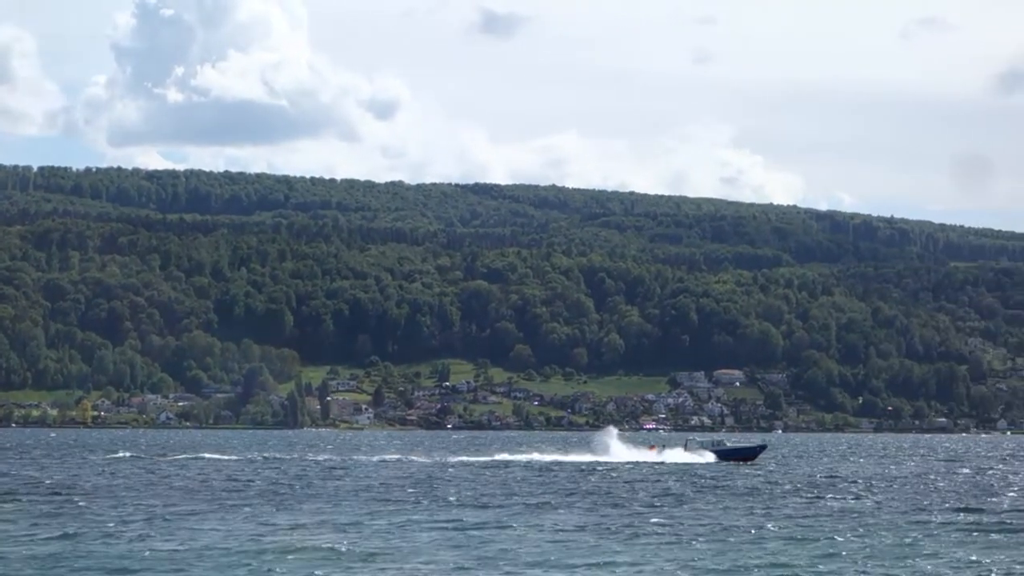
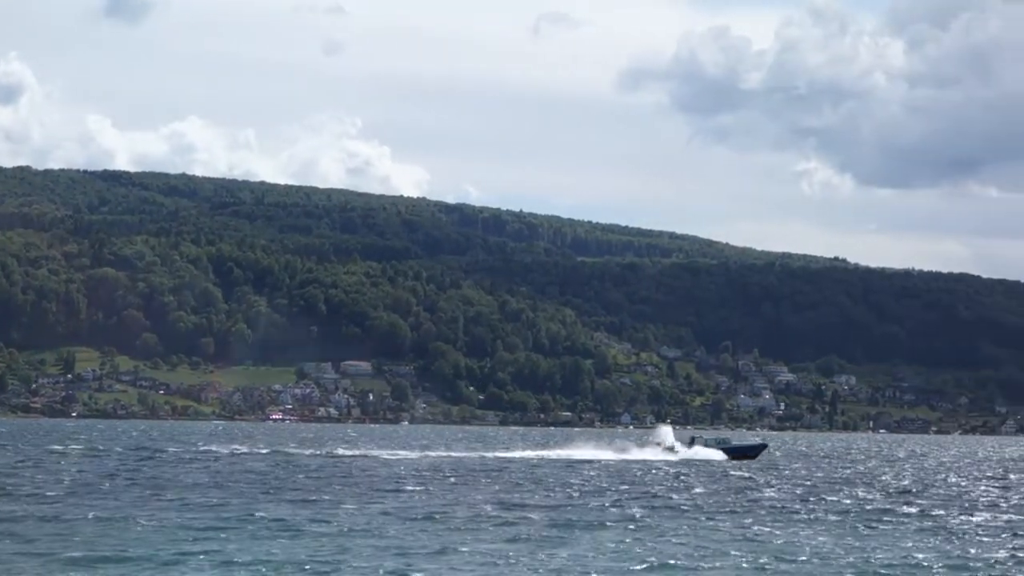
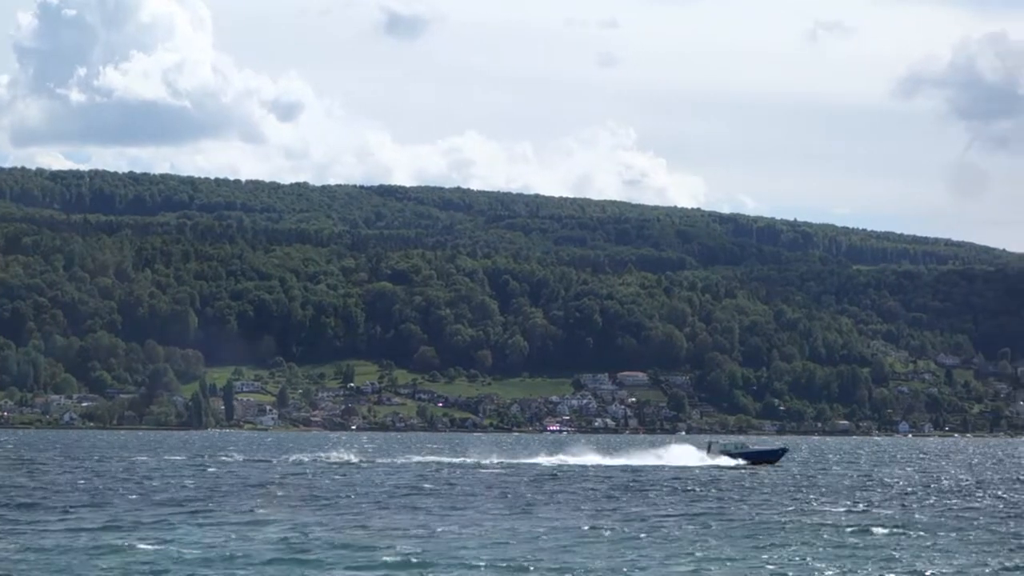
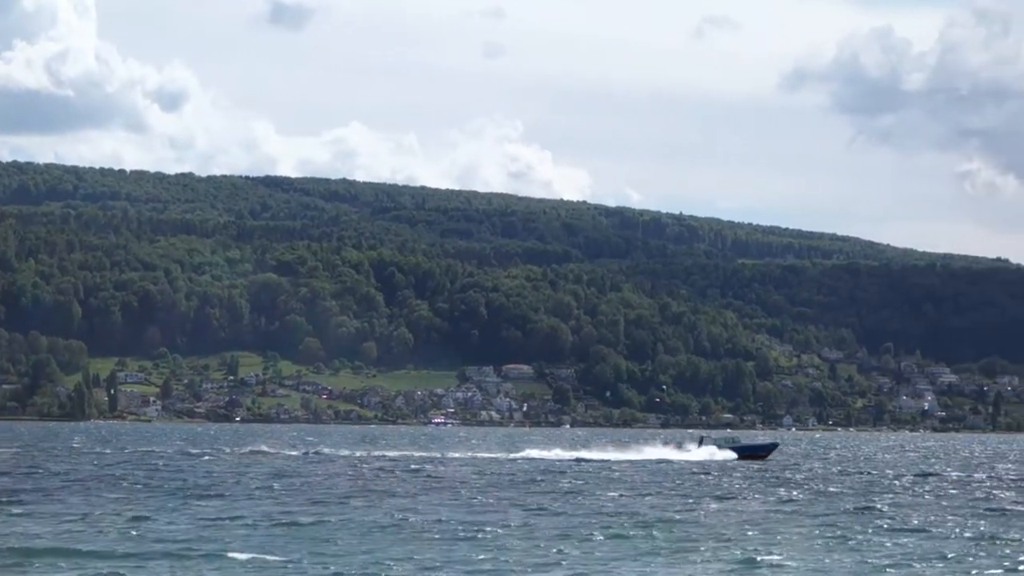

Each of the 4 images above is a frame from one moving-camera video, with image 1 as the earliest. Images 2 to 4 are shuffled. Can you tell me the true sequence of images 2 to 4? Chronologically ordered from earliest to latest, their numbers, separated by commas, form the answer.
3, 4, 2
